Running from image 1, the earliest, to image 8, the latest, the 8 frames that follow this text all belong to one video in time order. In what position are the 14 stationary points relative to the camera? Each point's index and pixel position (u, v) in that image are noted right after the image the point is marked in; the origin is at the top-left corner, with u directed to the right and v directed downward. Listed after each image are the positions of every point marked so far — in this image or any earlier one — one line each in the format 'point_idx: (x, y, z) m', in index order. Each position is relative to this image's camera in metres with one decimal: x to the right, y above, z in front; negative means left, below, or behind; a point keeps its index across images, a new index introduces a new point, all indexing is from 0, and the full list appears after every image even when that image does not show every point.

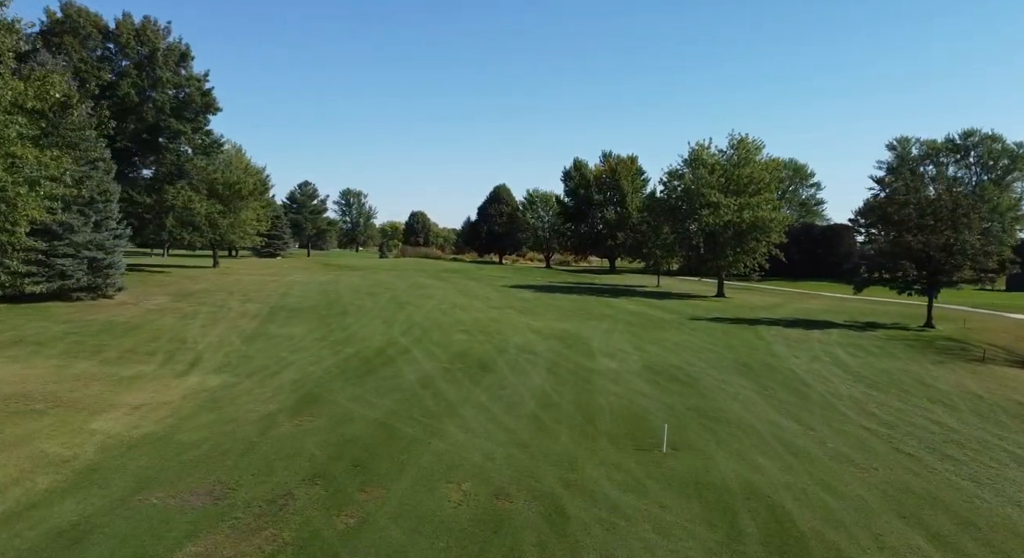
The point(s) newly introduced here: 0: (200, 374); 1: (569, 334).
0: (-5.4, -1.6, +11.9) m
1: (+1.5, -1.6, +19.2) m
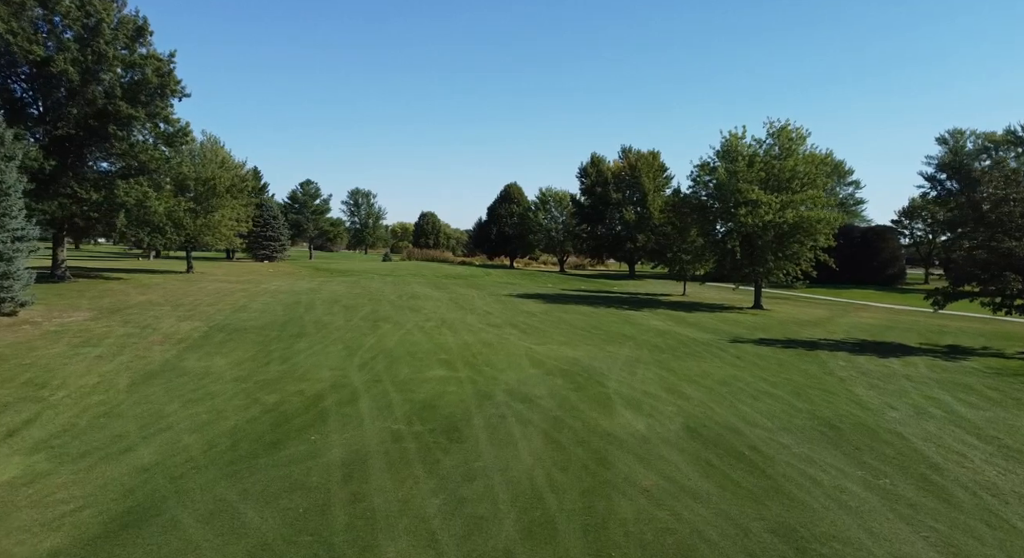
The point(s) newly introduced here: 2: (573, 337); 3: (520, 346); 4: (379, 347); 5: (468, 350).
0: (-5.7, -2.0, +7.7) m
1: (+1.4, -1.9, +14.8) m
2: (+1.6, -1.7, +19.0) m
3: (+0.2, -1.7, +17.4) m
4: (-3.1, -1.6, +16.1) m
5: (-1.1, -1.7, +16.4) m
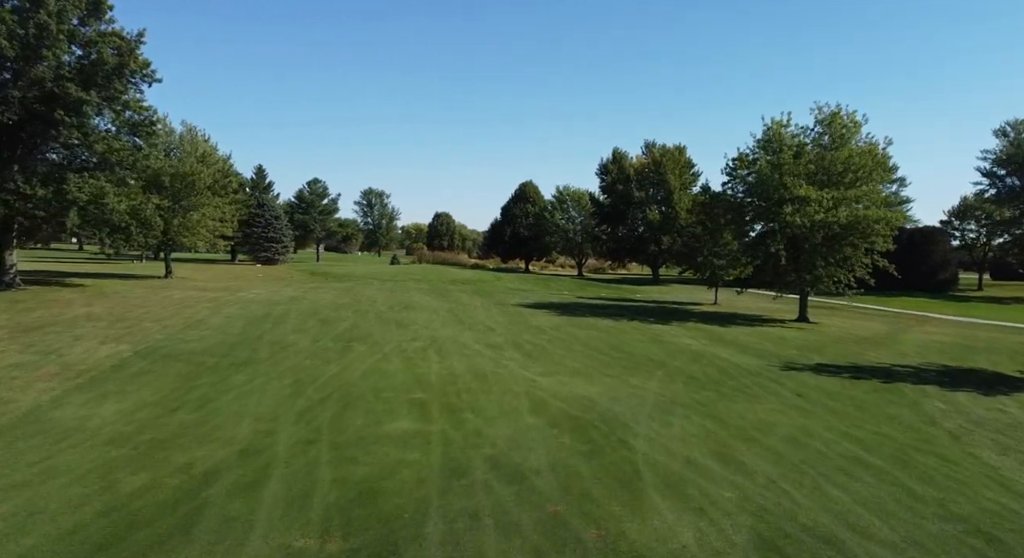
0: (-6.0, -2.2, +4.3) m
1: (+1.3, -2.2, +11.2) m
2: (+1.7, -2.0, +15.4) m
3: (+0.2, -2.0, +13.8) m
4: (-3.2, -1.9, +12.6) m
5: (-1.2, -2.0, +12.8) m
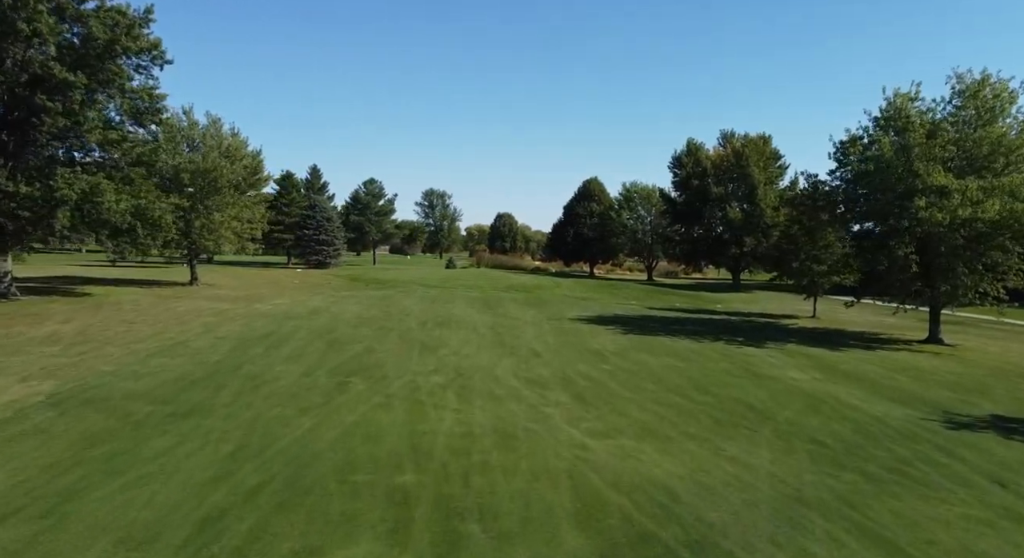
0: (-6.4, -2.5, +0.7) m
1: (+1.6, -2.5, +6.9) m
2: (+2.4, -2.3, +11.0) m
3: (+0.7, -2.3, +9.5) m
4: (-2.7, -2.2, +8.7) m
5: (-0.7, -2.3, +8.8) m
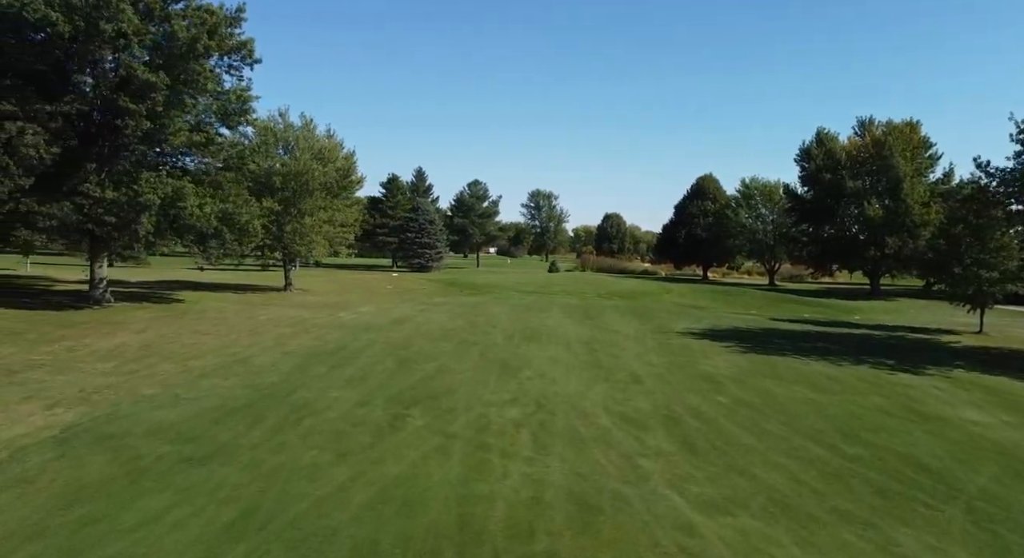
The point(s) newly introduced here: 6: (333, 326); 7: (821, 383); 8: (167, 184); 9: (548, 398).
0: (-6.8, -2.7, -0.5) m
1: (+2.1, -2.7, +4.3) m
2: (+3.5, -2.5, +8.2) m
3: (+1.6, -2.5, +7.1) m
4: (-2.0, -2.4, +6.8) m
5: (+0.1, -2.5, +6.5) m
6: (-5.1, -1.3, +19.3) m
7: (+6.6, -2.2, +14.4) m
8: (-9.8, +2.7, +19.4) m
9: (+0.7, -2.1, +12.2) m
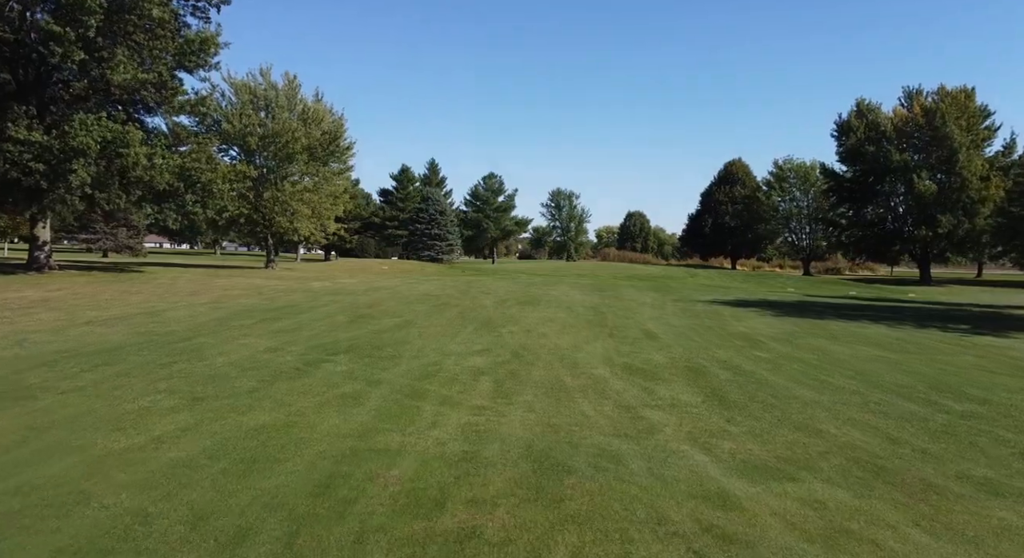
0: (-7.7, -1.3, -3.2) m
1: (+1.4, -1.4, +1.2) m
2: (+2.9, -1.2, +5.2) m
3: (+1.0, -1.3, +4.1) m
4: (-2.5, -1.1, +3.9) m
5: (-0.5, -1.3, +3.6) m
6: (-5.2, -0.3, +16.5) m
7: (+6.2, -1.0, +11.2) m
8: (-10.0, +3.7, +16.9) m
9: (+0.3, -1.0, +9.3) m
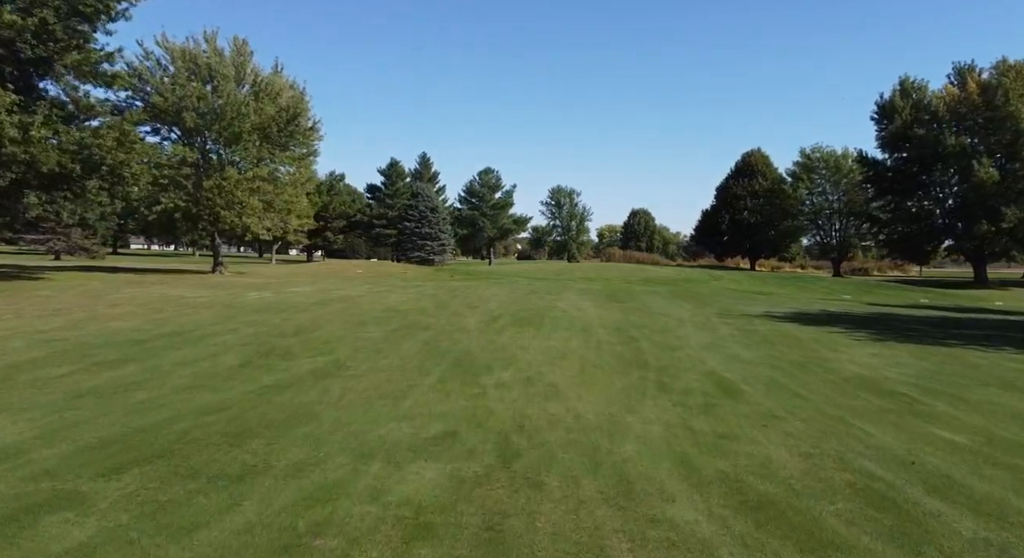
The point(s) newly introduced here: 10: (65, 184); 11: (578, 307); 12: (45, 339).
0: (-7.8, -1.5, -7.5) m
1: (+1.3, -1.6, -3.1) m
2: (+2.8, -1.4, +0.9) m
3: (+0.9, -1.4, -0.2) m
4: (-2.6, -1.3, -0.4) m
5: (-0.6, -1.4, -0.7) m
6: (-5.3, -0.5, +12.2) m
7: (+6.1, -1.2, +6.9) m
8: (-10.1, +3.5, +12.6) m
9: (+0.2, -1.1, +5.0) m
10: (-10.0, +2.1, +15.3) m
11: (+1.5, -0.6, +14.6) m
12: (-5.5, -0.7, +8.0) m
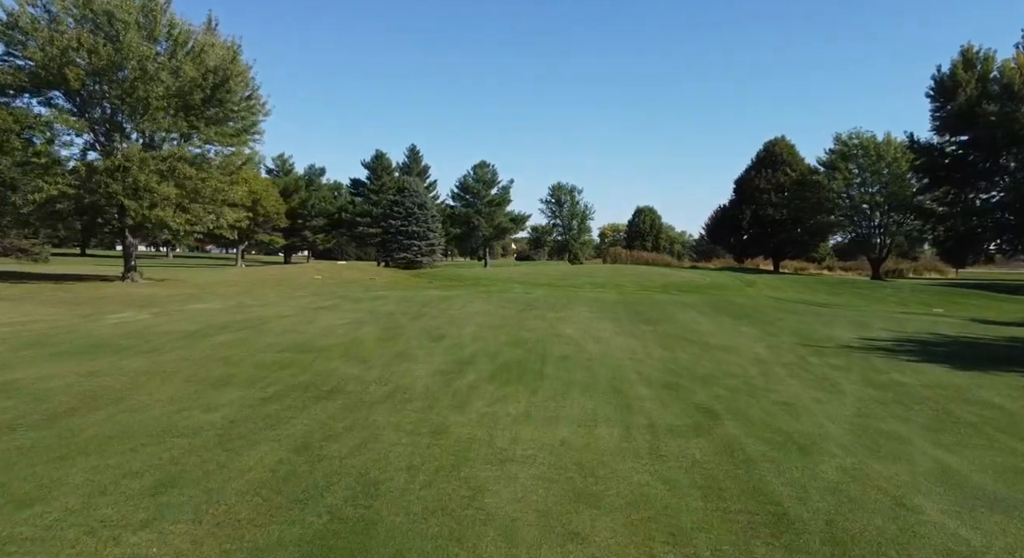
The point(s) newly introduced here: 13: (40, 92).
0: (-8.0, -1.7, -12.2) m
1: (+1.1, -1.8, -7.8) m
2: (+2.6, -1.6, -3.8) m
3: (+0.7, -1.6, -4.9) m
4: (-2.8, -1.5, -5.1) m
5: (-0.8, -1.6, -5.4) m
6: (-5.5, -0.7, +7.5) m
7: (+5.9, -1.3, +2.2) m
8: (-10.3, +3.2, +7.9) m
9: (0.0, -1.3, +0.3) m
10: (-10.2, +1.9, +10.6) m
11: (+1.2, -0.8, +9.9) m
12: (-5.7, -0.9, +3.3) m
13: (-10.7, +4.2, +15.5) m
